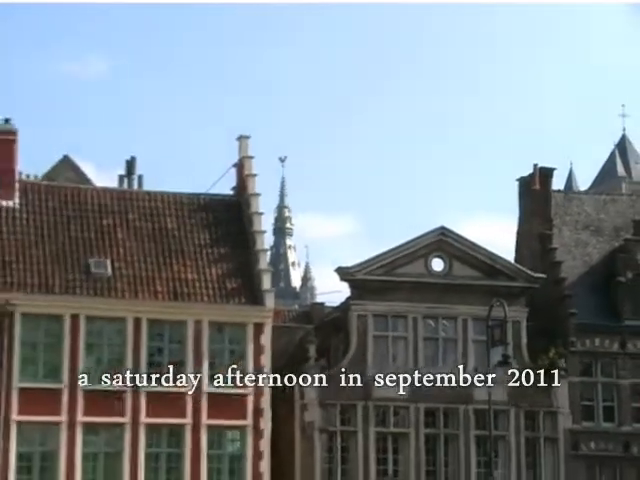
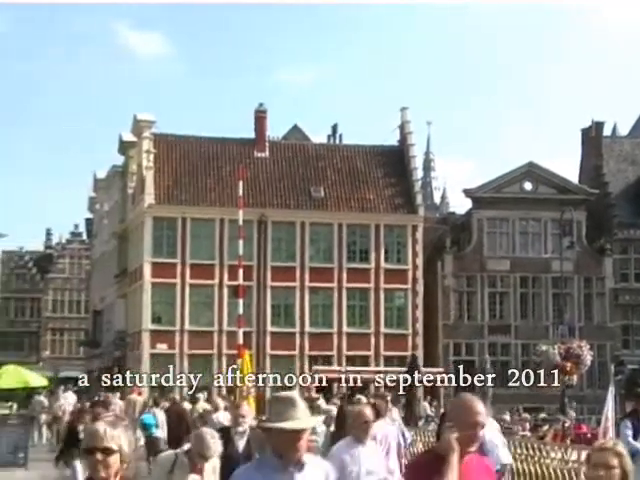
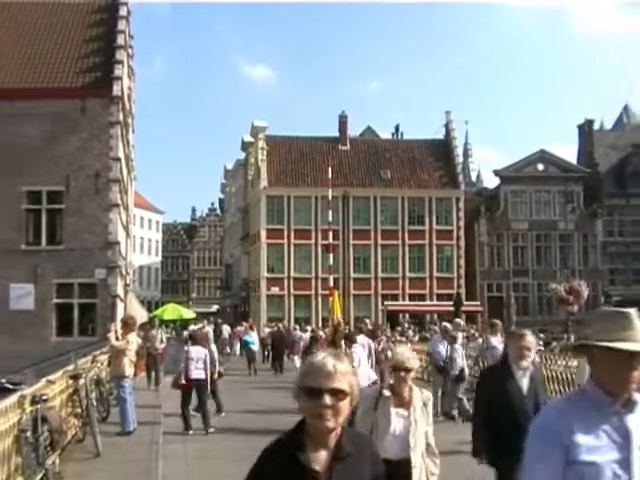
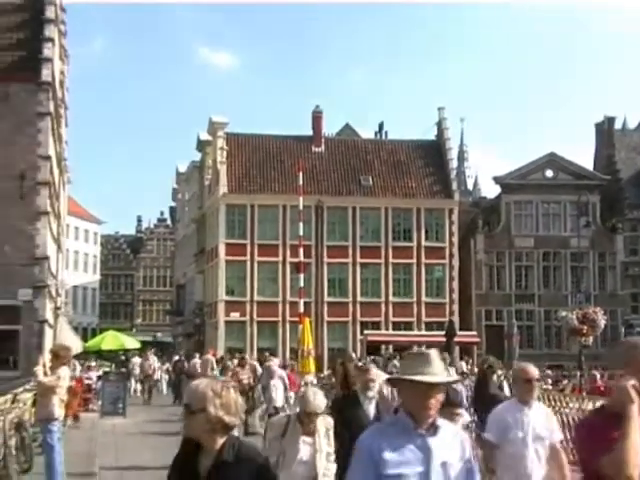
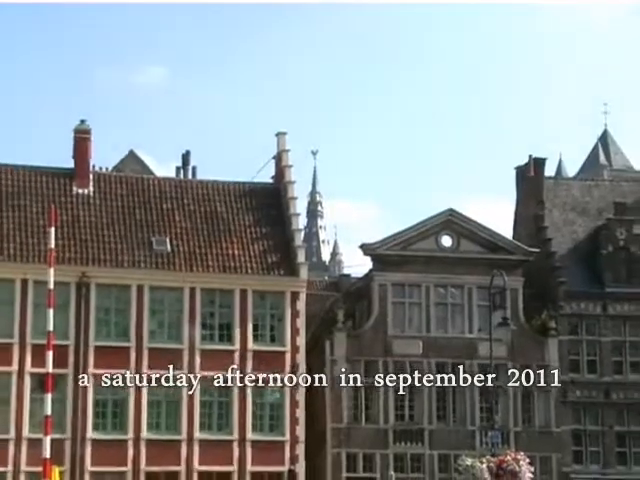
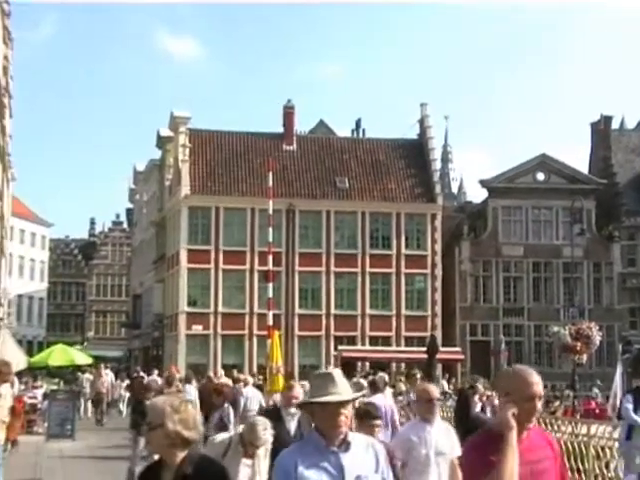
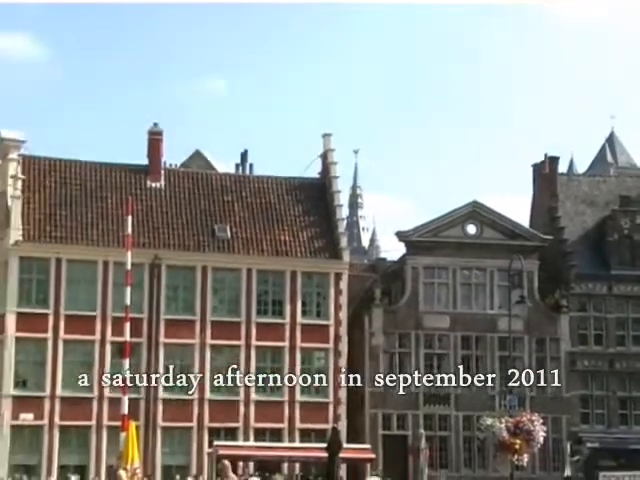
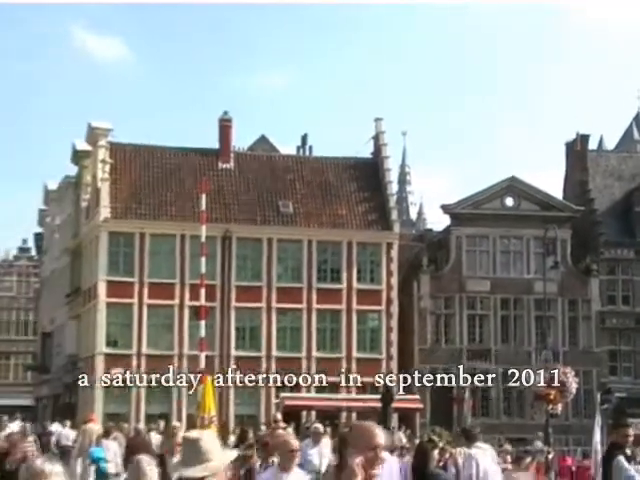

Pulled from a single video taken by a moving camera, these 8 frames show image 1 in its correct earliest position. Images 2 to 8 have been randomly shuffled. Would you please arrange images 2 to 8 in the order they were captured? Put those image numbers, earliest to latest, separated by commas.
5, 7, 8, 2, 6, 4, 3
